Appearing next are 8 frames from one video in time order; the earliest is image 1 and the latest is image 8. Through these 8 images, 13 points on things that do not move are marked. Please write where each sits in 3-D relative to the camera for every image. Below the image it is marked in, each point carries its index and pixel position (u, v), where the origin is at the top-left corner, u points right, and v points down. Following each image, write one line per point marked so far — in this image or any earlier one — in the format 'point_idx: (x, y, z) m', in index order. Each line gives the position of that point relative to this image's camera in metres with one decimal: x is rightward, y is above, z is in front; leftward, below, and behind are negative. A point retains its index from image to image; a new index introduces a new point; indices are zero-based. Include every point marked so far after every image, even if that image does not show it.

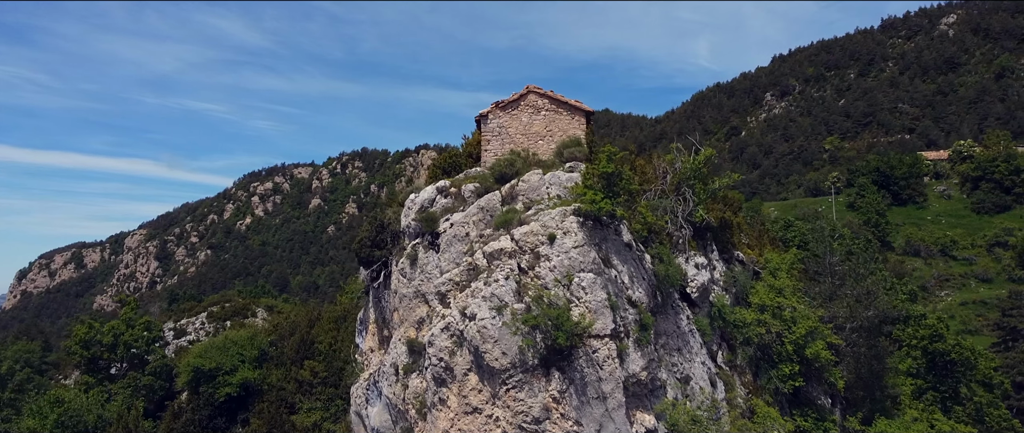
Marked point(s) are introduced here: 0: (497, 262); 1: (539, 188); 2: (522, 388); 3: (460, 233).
0: (-0.2, -1.0, +15.2) m
1: (+0.7, +0.7, +16.8) m
2: (+0.2, -3.3, +14.2) m
3: (-1.2, -0.4, +16.7) m
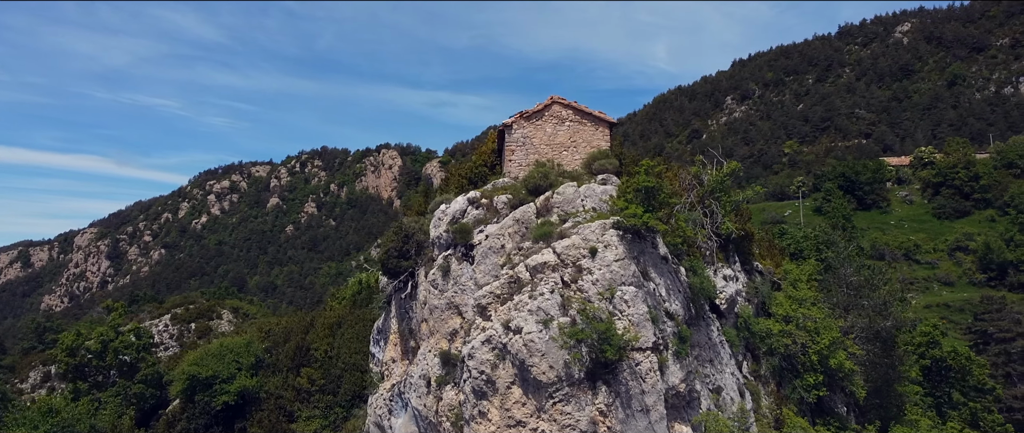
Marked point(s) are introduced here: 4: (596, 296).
0: (+0.7, -1.2, +15.2) m
1: (+1.5, +0.4, +16.9) m
2: (+1.1, -3.6, +14.2) m
3: (-0.4, -0.6, +16.7) m
4: (+1.8, -1.6, +15.0) m
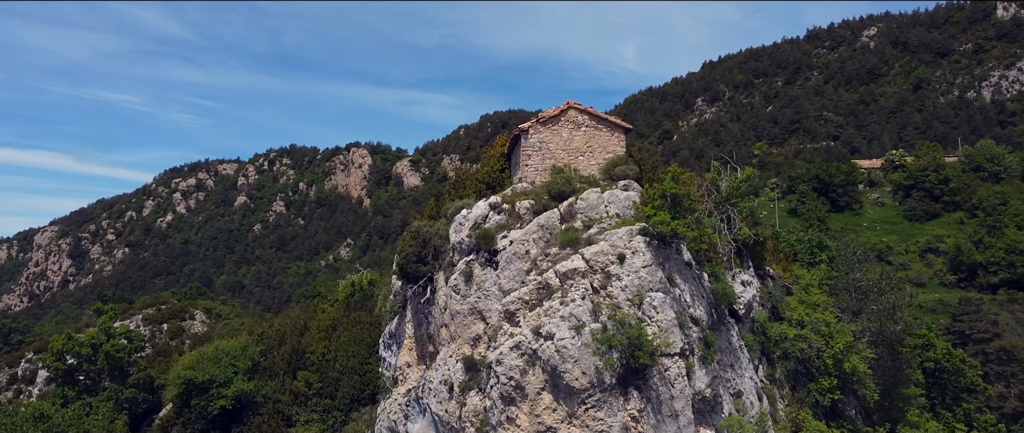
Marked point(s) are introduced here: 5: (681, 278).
0: (+1.3, -1.4, +15.3) m
1: (+2.0, +0.2, +16.9) m
2: (+1.8, -3.8, +14.3) m
3: (+0.2, -0.8, +16.7) m
4: (+2.4, -1.8, +15.1) m
5: (+3.8, -1.4, +16.3) m
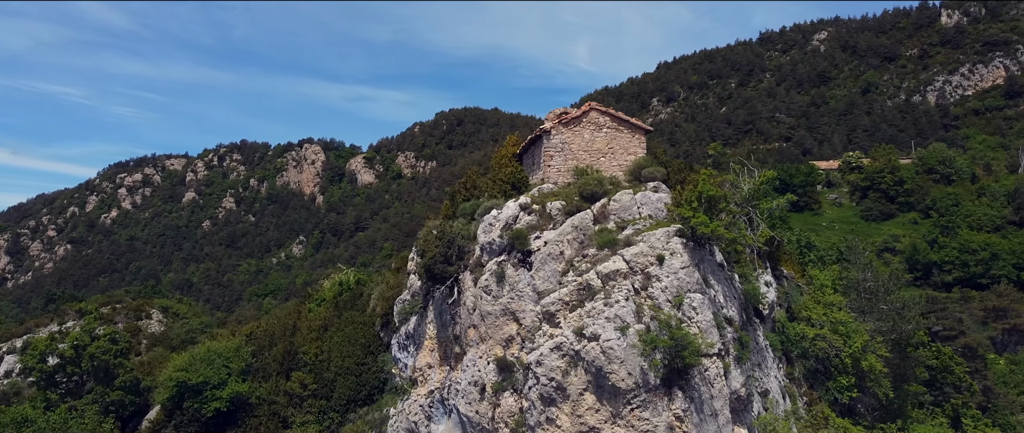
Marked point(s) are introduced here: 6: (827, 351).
0: (+2.1, -1.4, +15.4) m
1: (+2.8, +0.2, +17.1) m
2: (+2.7, -3.8, +14.4) m
3: (+1.0, -0.8, +16.7) m
4: (+3.3, -1.8, +15.2) m
5: (+4.6, -1.4, +16.5) m
6: (+8.2, -3.5, +19.1) m
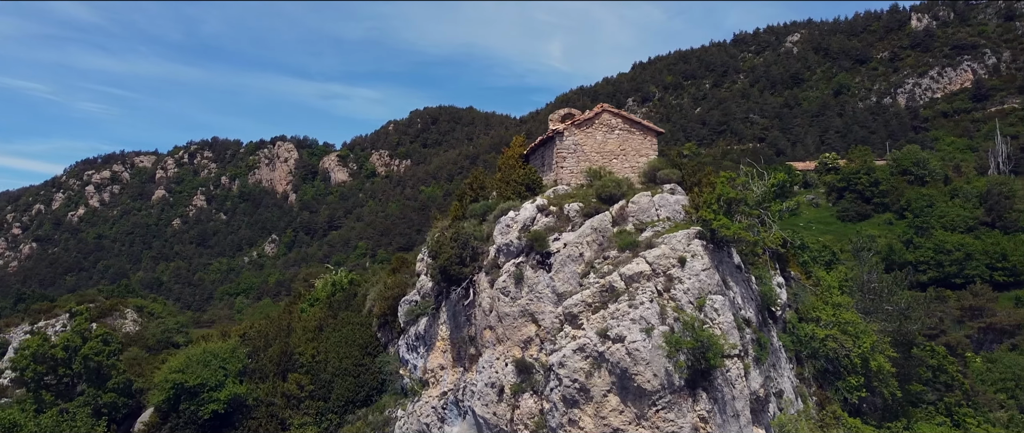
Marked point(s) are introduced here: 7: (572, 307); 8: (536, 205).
0: (+2.6, -1.5, +15.5) m
1: (+3.3, +0.2, +17.2) m
2: (+3.2, -3.8, +14.5) m
3: (+1.4, -0.8, +16.7) m
4: (+3.7, -1.9, +15.3) m
5: (+5.0, -1.5, +16.6) m
6: (+8.6, -3.6, +19.3) m
7: (+1.3, -2.0, +16.0) m
8: (+0.6, +0.3, +18.0) m
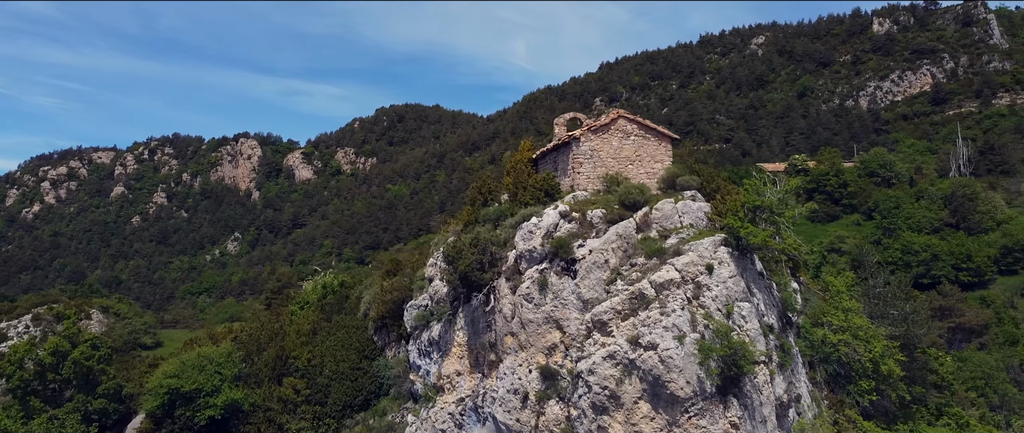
0: (+3.3, -1.6, +15.6) m
1: (+3.8, 0.0, +17.3) m
2: (+3.8, -4.0, +14.7) m
3: (+2.0, -1.0, +16.8) m
4: (+4.4, -2.0, +15.5) m
5: (+5.6, -1.6, +16.8) m
6: (+9.1, -3.7, +19.7) m
7: (+1.9, -2.1, +16.0) m
8: (+1.1, +0.1, +18.0) m
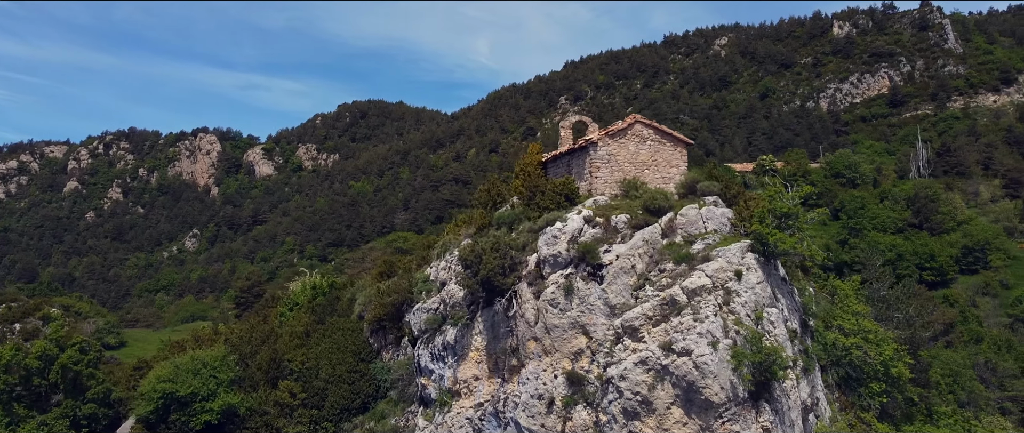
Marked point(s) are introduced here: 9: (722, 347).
0: (+3.9, -1.8, +15.7) m
1: (+4.5, -0.1, +17.4) m
2: (+4.6, -4.1, +14.8) m
3: (+2.7, -1.1, +16.9) m
4: (+5.1, -2.2, +15.6) m
5: (+6.3, -1.8, +17.1) m
6: (+9.6, -3.9, +20.0) m
7: (+2.6, -2.3, +16.1) m
8: (+1.7, 0.0, +18.0) m
9: (+4.3, -2.7, +15.0) m
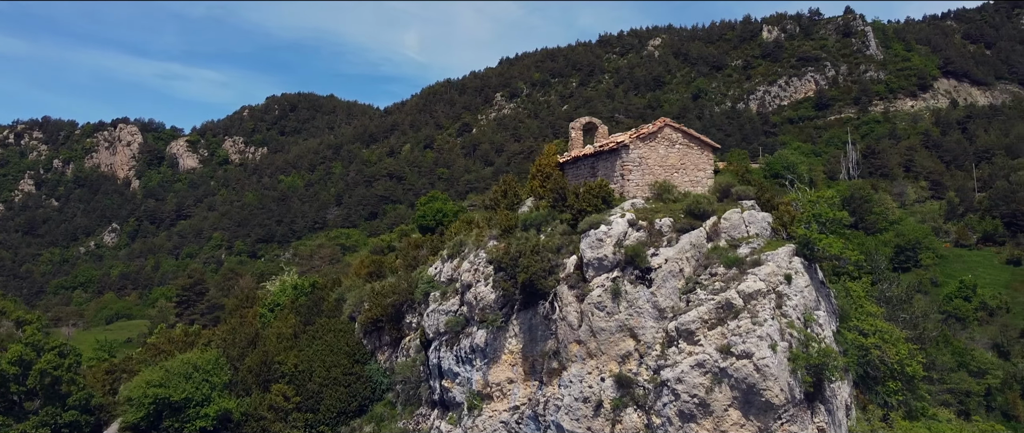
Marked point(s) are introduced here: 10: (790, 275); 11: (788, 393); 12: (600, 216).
0: (+5.2, -1.9, +16.0) m
1: (+5.6, -0.2, +17.7) m
2: (+5.9, -4.3, +15.1) m
3: (+3.8, -1.2, +17.0) m
4: (+6.3, -2.3, +16.0) m
5: (+7.4, -1.9, +17.5) m
6: (+10.4, -4.0, +20.8) m
7: (+3.8, -2.4, +16.3) m
8: (+2.8, -0.1, +18.1) m
9: (+5.6, -2.8, +15.3) m
10: (+6.2, -1.3, +16.4) m
11: (+5.7, -3.7, +15.1) m
12: (+2.3, 0.0, +18.8) m
